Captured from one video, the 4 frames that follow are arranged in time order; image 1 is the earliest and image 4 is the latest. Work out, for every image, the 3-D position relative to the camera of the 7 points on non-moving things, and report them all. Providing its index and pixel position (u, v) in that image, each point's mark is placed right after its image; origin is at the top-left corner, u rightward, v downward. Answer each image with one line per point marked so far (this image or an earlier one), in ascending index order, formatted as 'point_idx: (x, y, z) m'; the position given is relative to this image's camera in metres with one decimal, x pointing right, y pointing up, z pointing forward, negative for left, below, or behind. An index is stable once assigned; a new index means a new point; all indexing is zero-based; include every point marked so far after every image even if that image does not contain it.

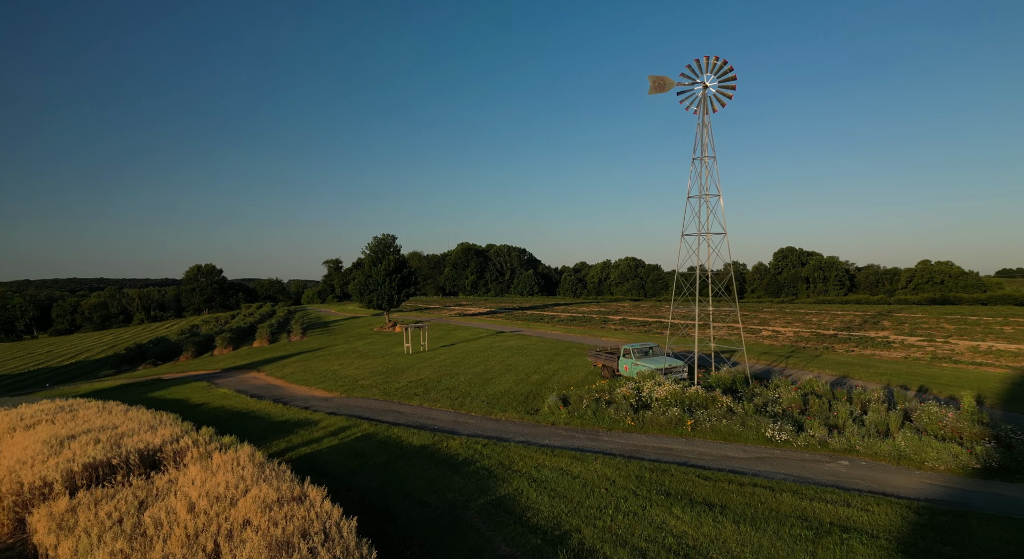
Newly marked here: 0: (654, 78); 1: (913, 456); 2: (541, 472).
0: (+4.6, +6.5, +17.5) m
1: (+8.4, -3.7, +11.3) m
2: (+0.7, -4.3, +12.1) m
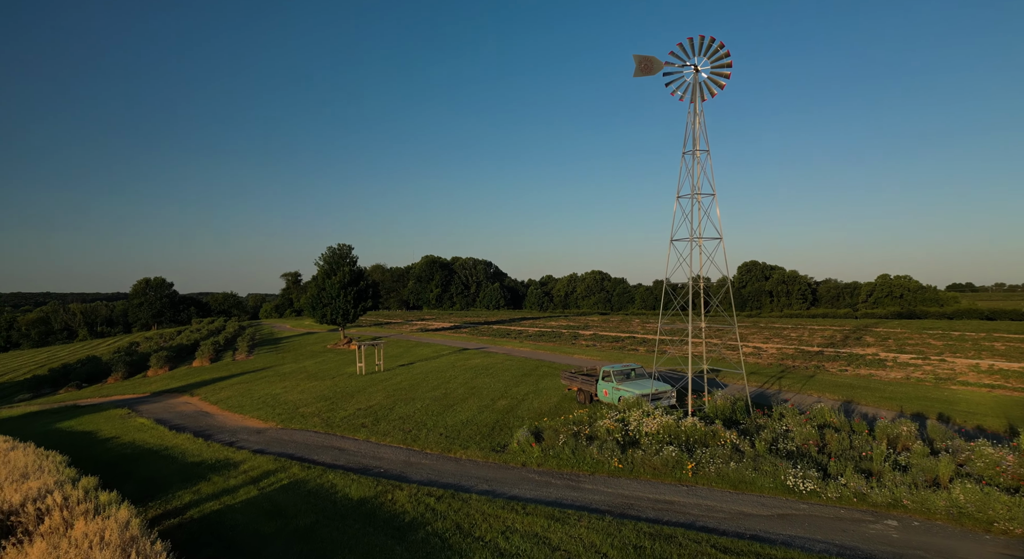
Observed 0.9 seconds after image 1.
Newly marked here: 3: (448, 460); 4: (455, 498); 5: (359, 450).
0: (+3.6, +6.2, +15.2) m
1: (+7.8, -3.9, +9.0) m
2: (0.0, -4.5, +9.3) m
3: (-1.7, -4.9, +14.7) m
4: (-1.2, -4.7, +11.5) m
5: (-4.6, -5.2, +16.4) m
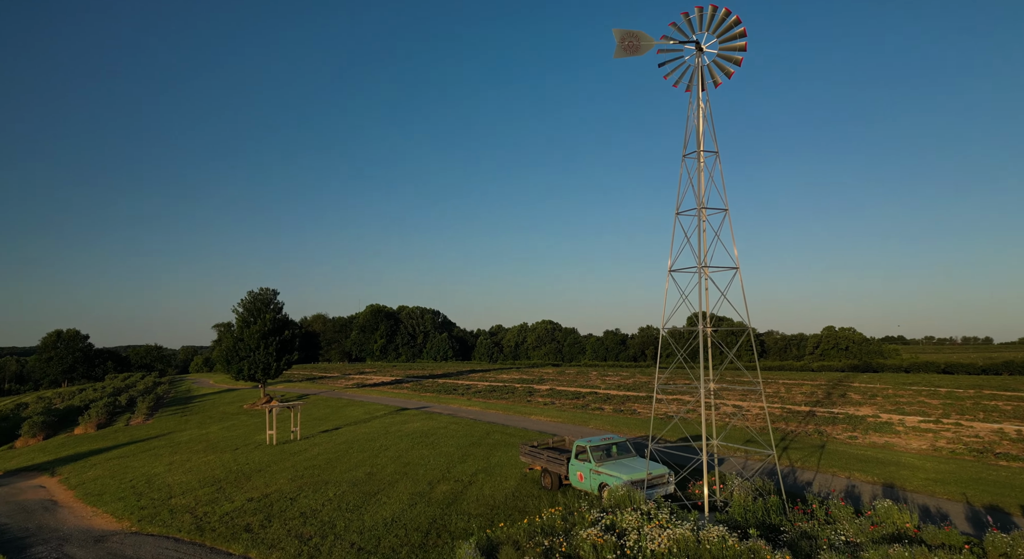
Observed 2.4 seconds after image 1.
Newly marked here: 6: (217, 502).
0: (+2.5, +5.2, +11.7) m
1: (+7.2, -4.3, +5.0) m
2: (-0.6, -4.9, +4.6) m
3: (-2.8, -5.7, +9.7) m
4: (-2.0, -5.2, +6.6) m
5: (-5.9, -6.1, +11.1) m
6: (-8.9, -6.8, +16.4) m
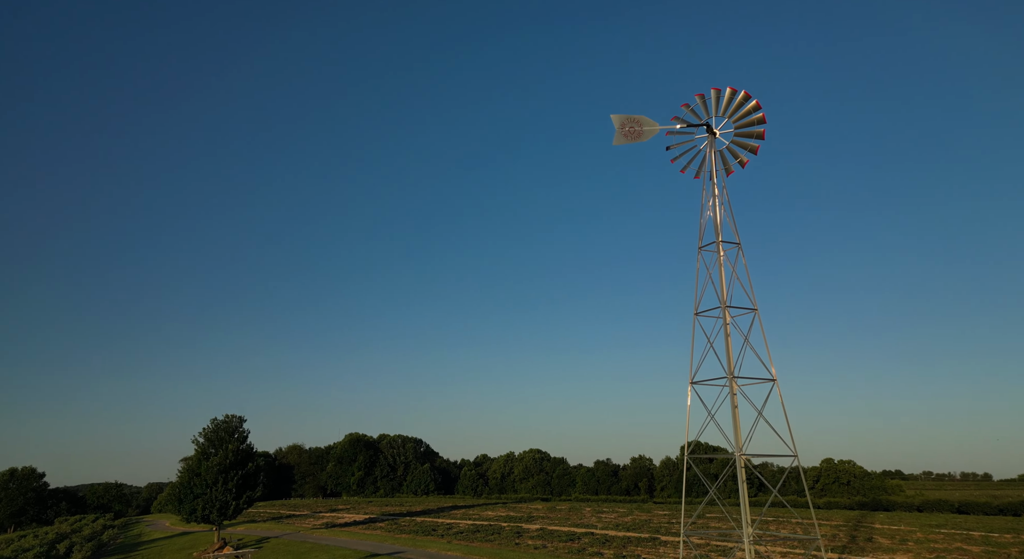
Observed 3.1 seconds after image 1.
0: (+2.2, +2.8, +11.3) m
1: (+7.1, -4.9, +2.8) m
2: (-0.6, -5.4, +2.0) m
3: (-3.0, -7.4, +6.8) m
4: (-2.1, -6.2, +3.9) m
5: (-6.1, -8.1, +8.0) m
6: (-9.2, -9.9, +12.9) m
